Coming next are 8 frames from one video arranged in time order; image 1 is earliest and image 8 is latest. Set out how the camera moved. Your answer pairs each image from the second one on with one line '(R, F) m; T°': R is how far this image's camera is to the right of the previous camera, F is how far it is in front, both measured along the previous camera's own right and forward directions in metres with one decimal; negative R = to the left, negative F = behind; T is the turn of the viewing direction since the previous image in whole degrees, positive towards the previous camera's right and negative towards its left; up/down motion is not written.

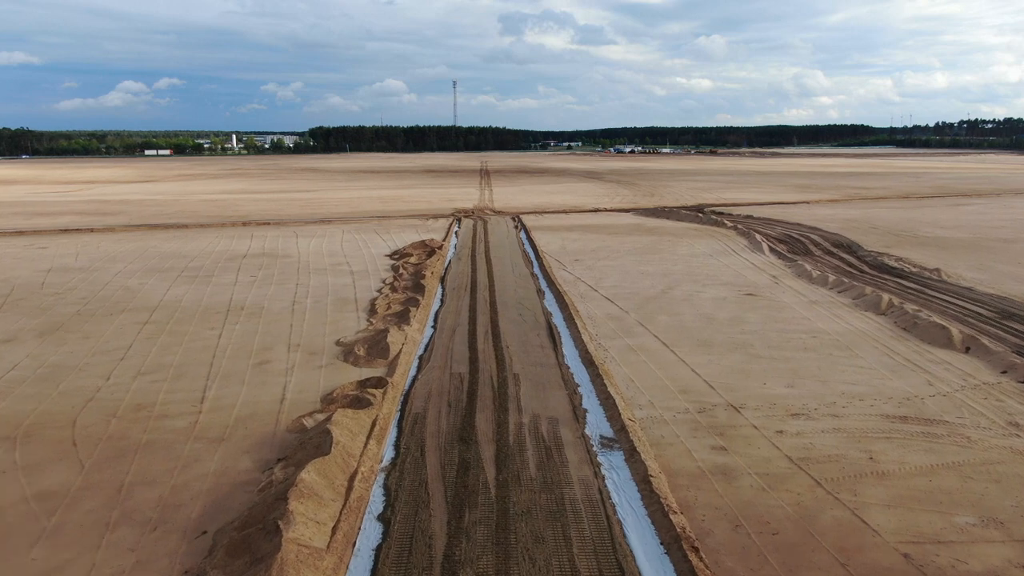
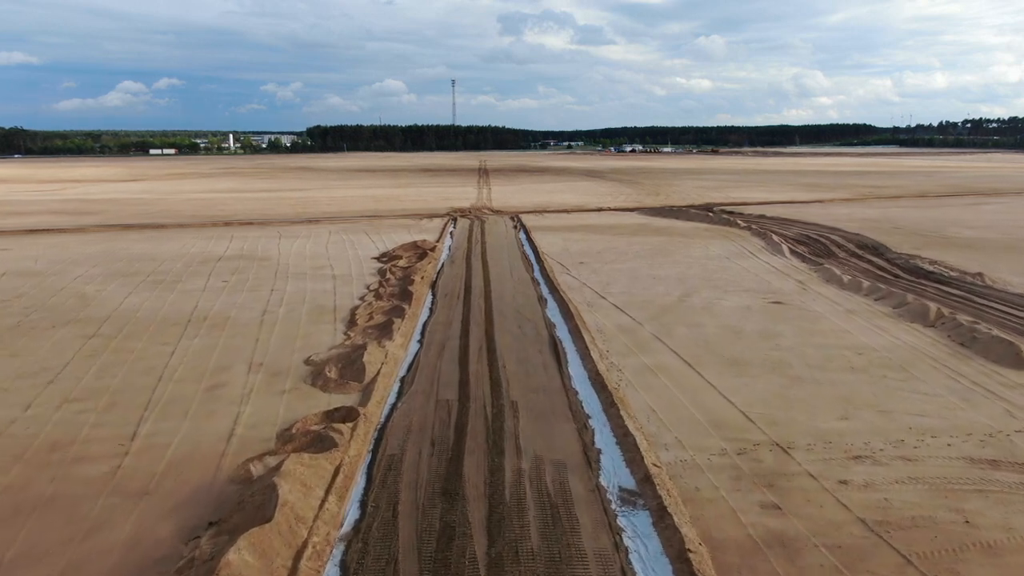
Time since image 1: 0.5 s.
(0.0, +1.7) m; 0°
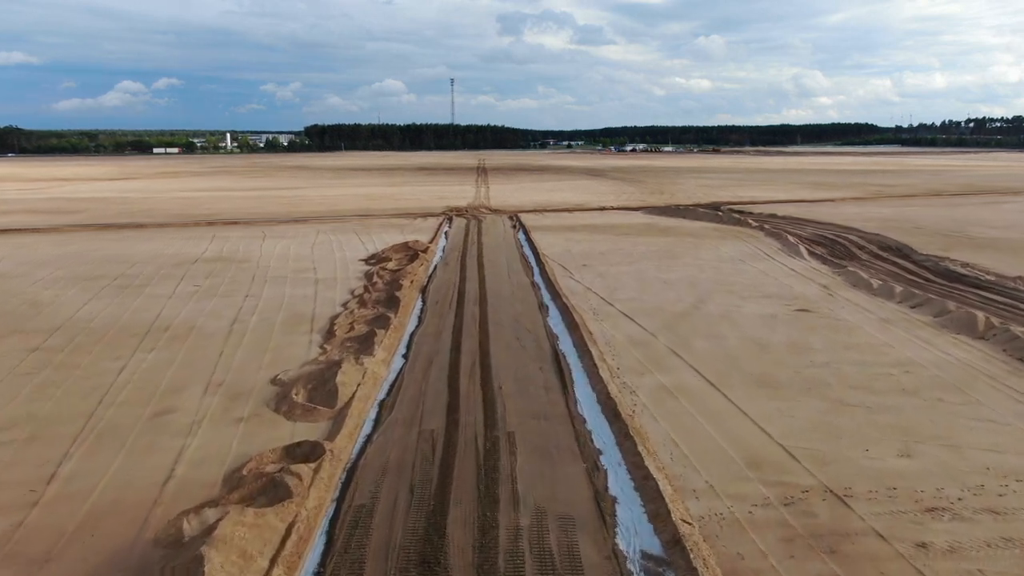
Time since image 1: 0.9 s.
(0.0, +1.4) m; 0°
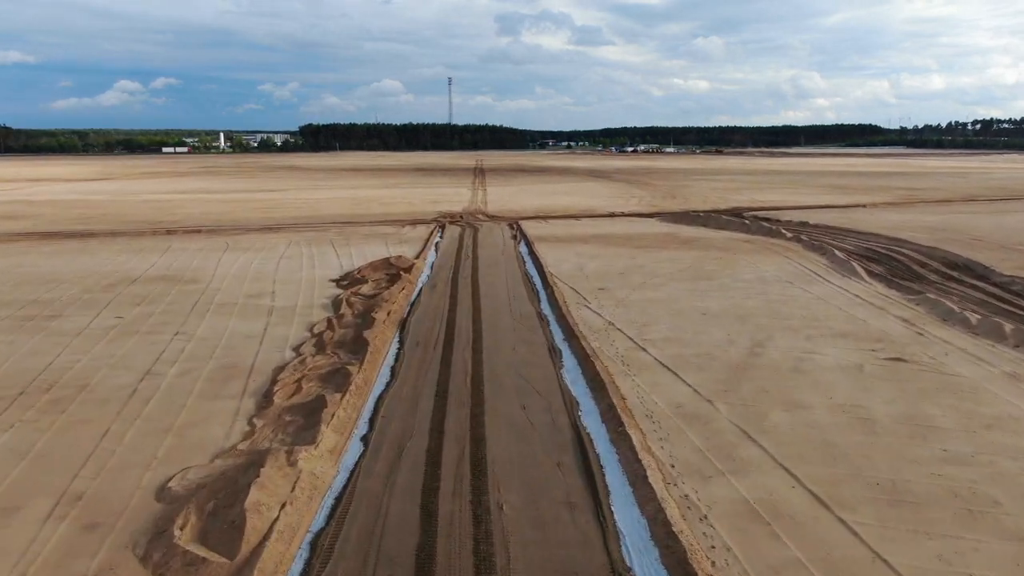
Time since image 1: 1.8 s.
(-0.1, +3.1) m; 0°
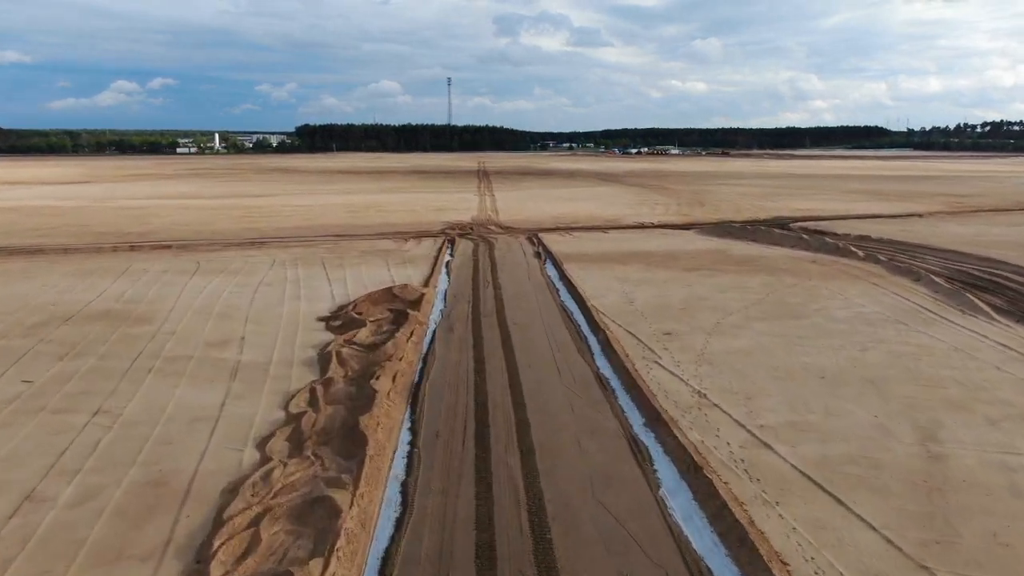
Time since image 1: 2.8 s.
(-0.5, +3.3) m; 0°
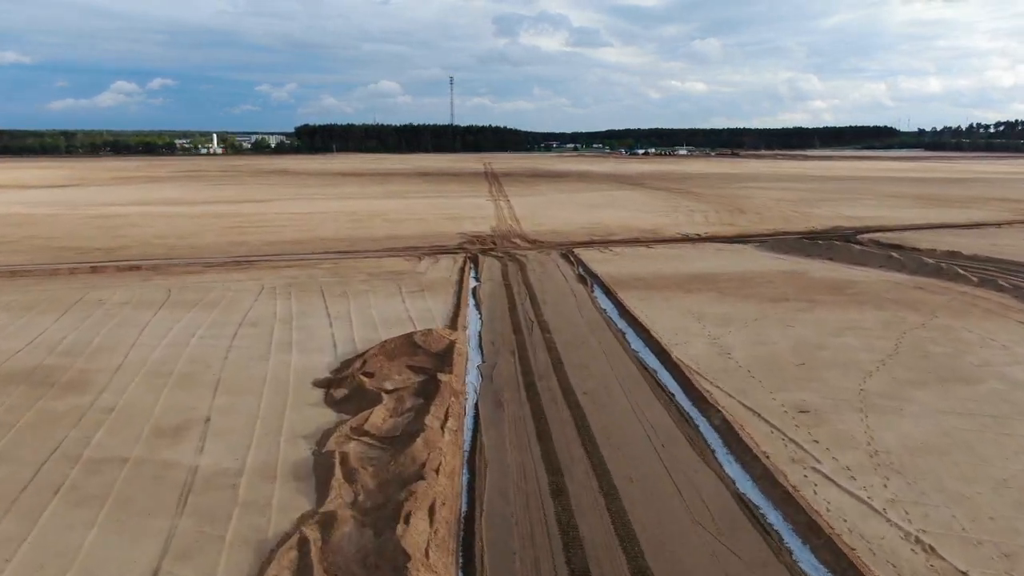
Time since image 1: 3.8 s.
(-0.7, +3.2) m; 0°
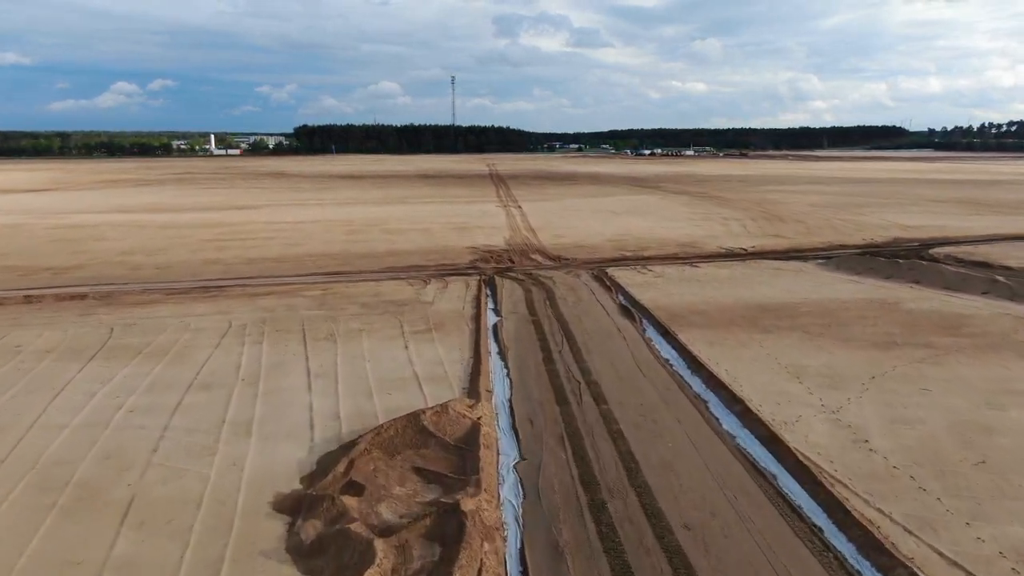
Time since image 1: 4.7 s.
(-0.4, +3.0) m; 0°
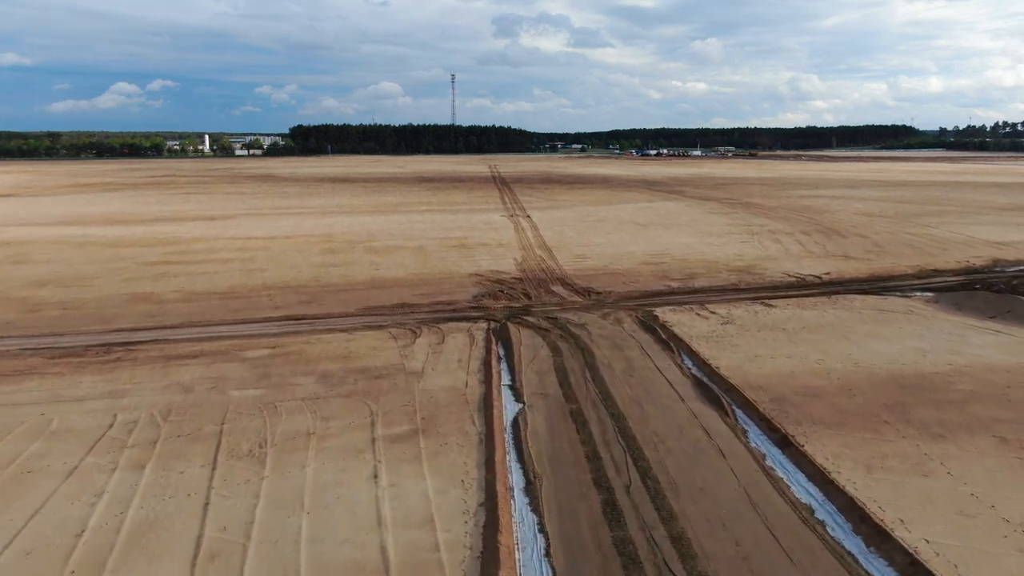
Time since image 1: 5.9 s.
(-0.2, +4.0) m; 0°
